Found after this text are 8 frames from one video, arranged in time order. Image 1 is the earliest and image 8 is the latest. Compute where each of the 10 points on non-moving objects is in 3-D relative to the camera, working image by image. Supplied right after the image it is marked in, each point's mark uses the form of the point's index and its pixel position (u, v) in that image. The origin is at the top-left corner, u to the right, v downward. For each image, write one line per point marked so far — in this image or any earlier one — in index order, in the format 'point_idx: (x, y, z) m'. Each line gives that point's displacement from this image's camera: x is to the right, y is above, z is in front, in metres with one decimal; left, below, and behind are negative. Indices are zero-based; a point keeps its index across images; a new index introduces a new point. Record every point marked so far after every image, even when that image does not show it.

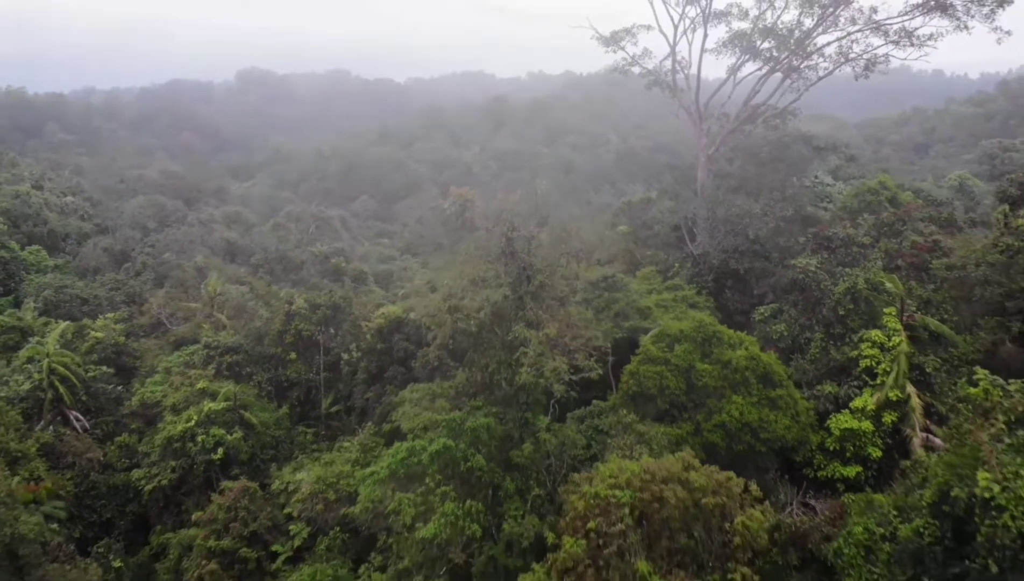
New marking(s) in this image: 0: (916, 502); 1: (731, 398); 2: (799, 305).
0: (+3.5, -1.8, +7.3) m
1: (+2.3, -1.1, +9.0) m
2: (+3.9, -0.2, +11.4) m
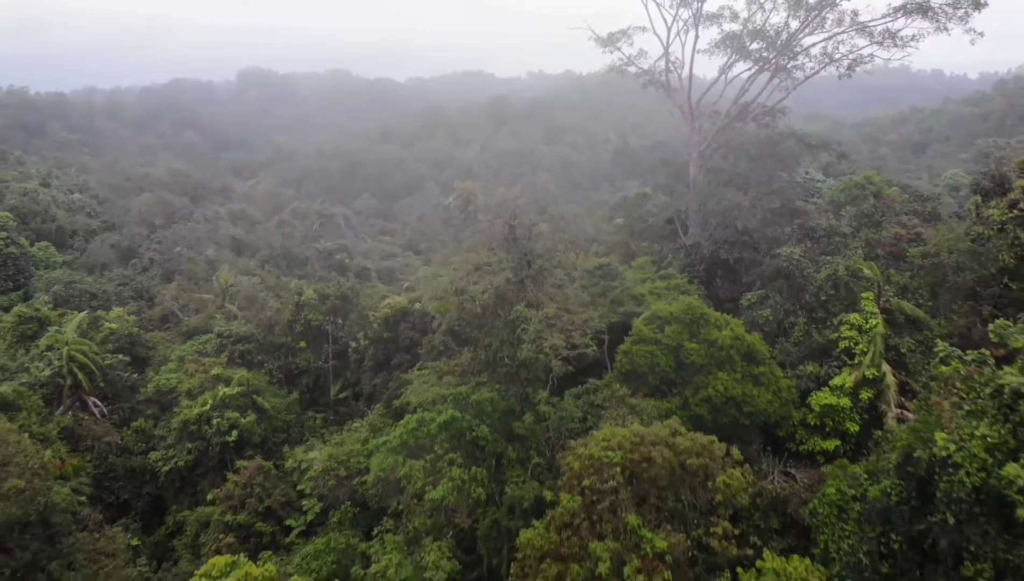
0: (+3.5, -1.7, +8.0) m
1: (+2.3, -1.0, +9.6) m
2: (+3.9, 0.0, +12.0) m
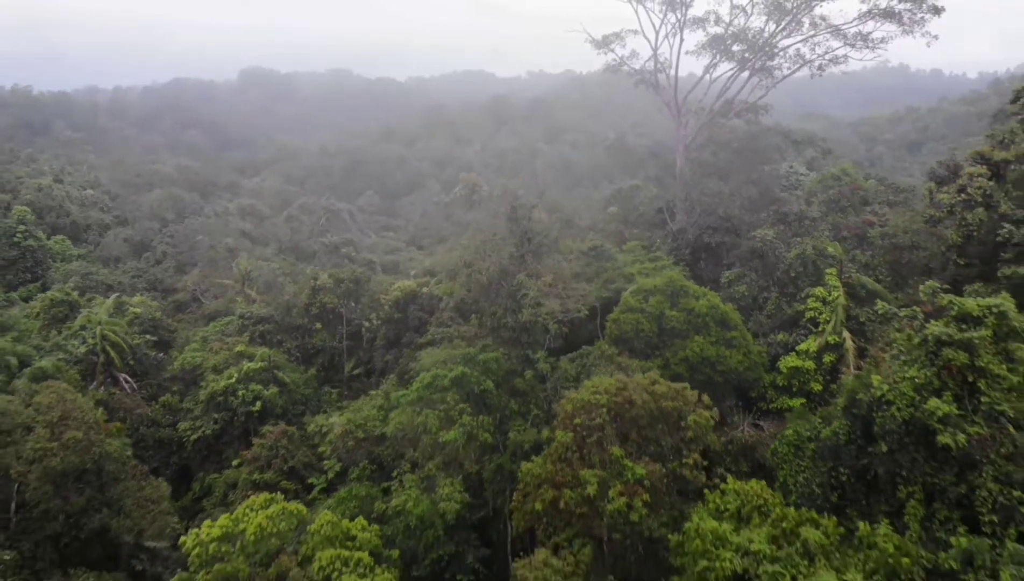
0: (+3.5, -1.3, +9.2) m
1: (+2.3, -0.6, +10.9) m
2: (+3.9, +0.3, +13.3) m
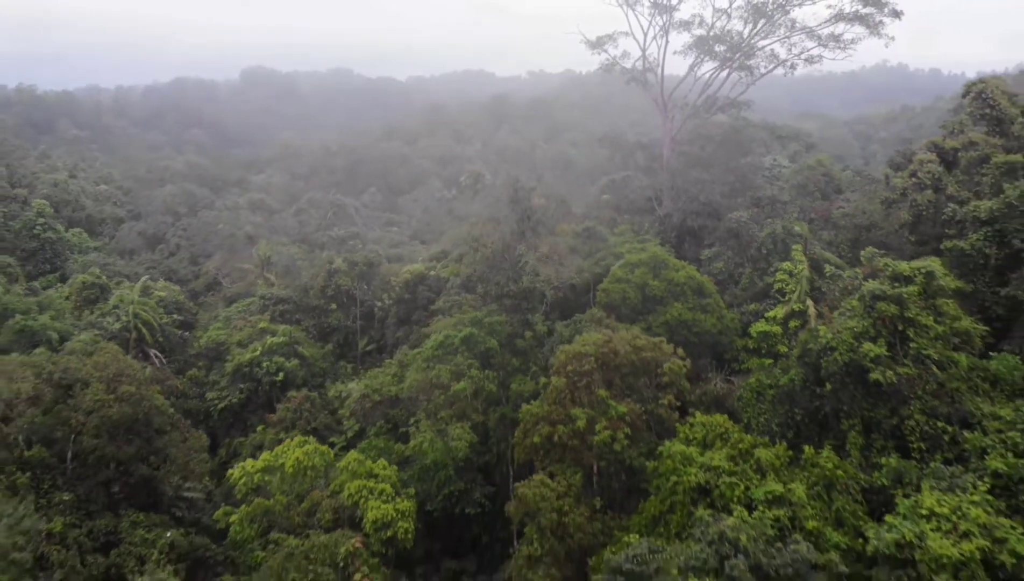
0: (+3.6, -0.9, +10.7) m
1: (+2.4, -0.2, +12.3) m
2: (+4.0, +0.7, +14.7) m
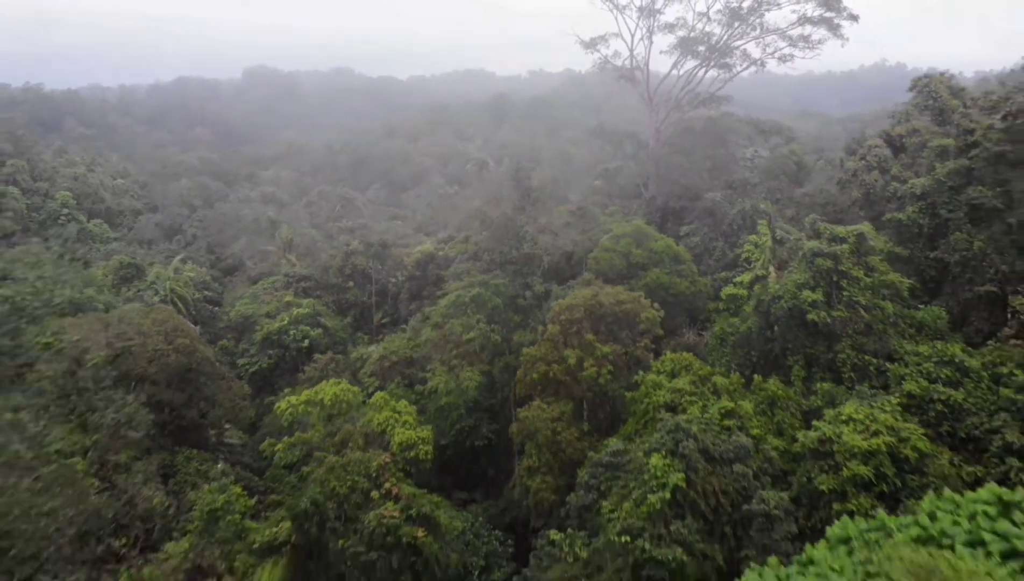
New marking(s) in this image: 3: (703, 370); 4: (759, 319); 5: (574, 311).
0: (+3.6, -0.4, +12.6) m
1: (+2.4, +0.3, +14.3) m
2: (+4.0, +1.3, +16.6) m
3: (+2.5, -1.1, +10.9) m
4: (+3.6, -0.4, +12.2) m
5: (+0.9, -0.3, +12.5) m
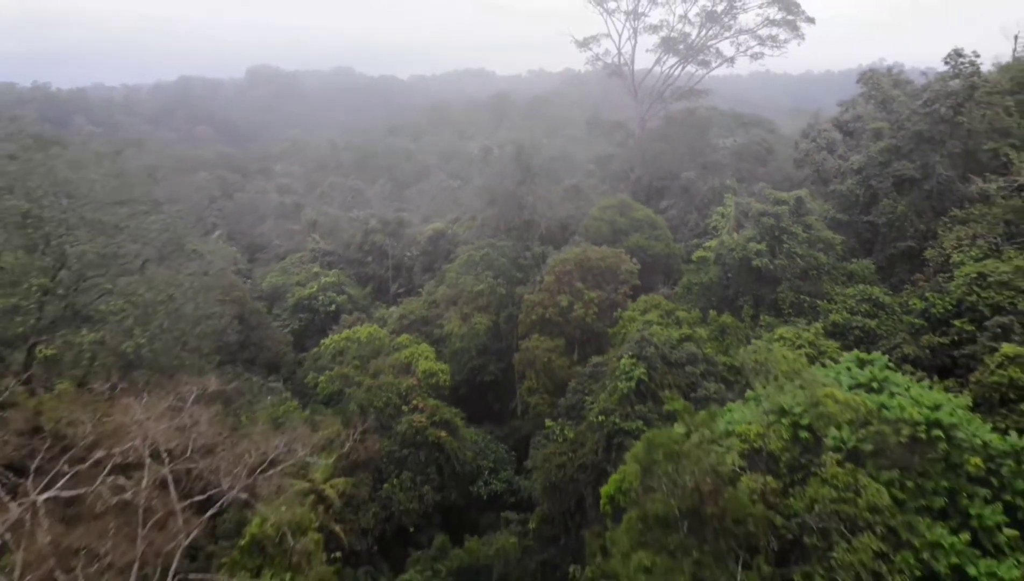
0: (+3.6, +0.4, +15.2) m
1: (+2.4, +1.1, +16.8) m
2: (+4.0, +2.0, +19.2) m
3: (+2.5, -0.3, +13.5) m
4: (+3.7, +0.3, +14.7) m
5: (+1.0, +0.4, +15.0) m
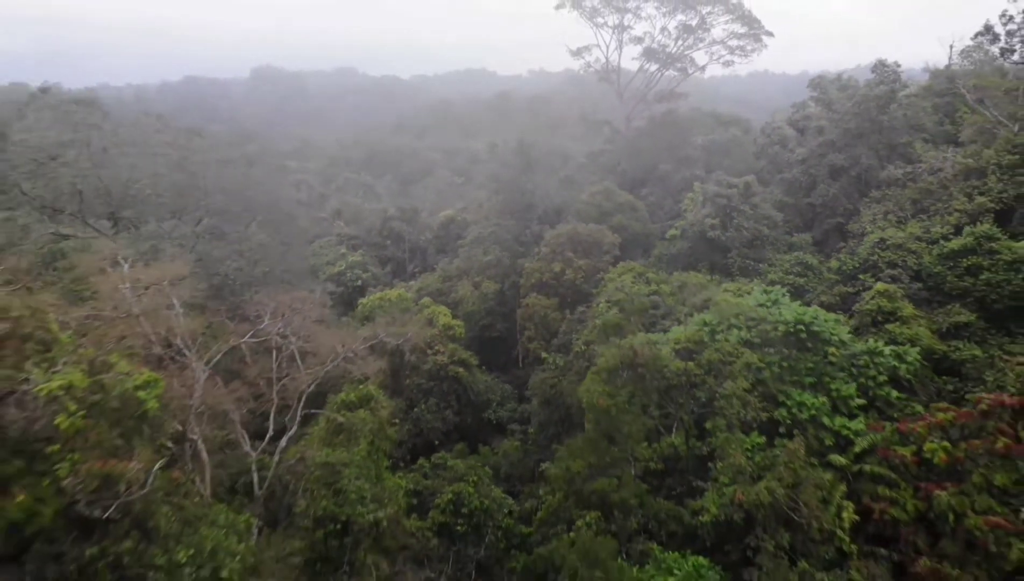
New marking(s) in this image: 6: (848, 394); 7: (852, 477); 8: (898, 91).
0: (+3.7, +1.1, +18.4) m
1: (+2.5, +1.8, +20.1) m
2: (+4.1, +2.7, +22.5) m
3: (+2.6, +0.4, +16.8) m
4: (+3.7, +1.0, +18.0) m
5: (+1.0, +1.1, +18.3) m
6: (+4.0, -1.2, +10.0) m
7: (+3.8, -2.1, +9.3) m
8: (+8.6, +4.5, +18.7) m
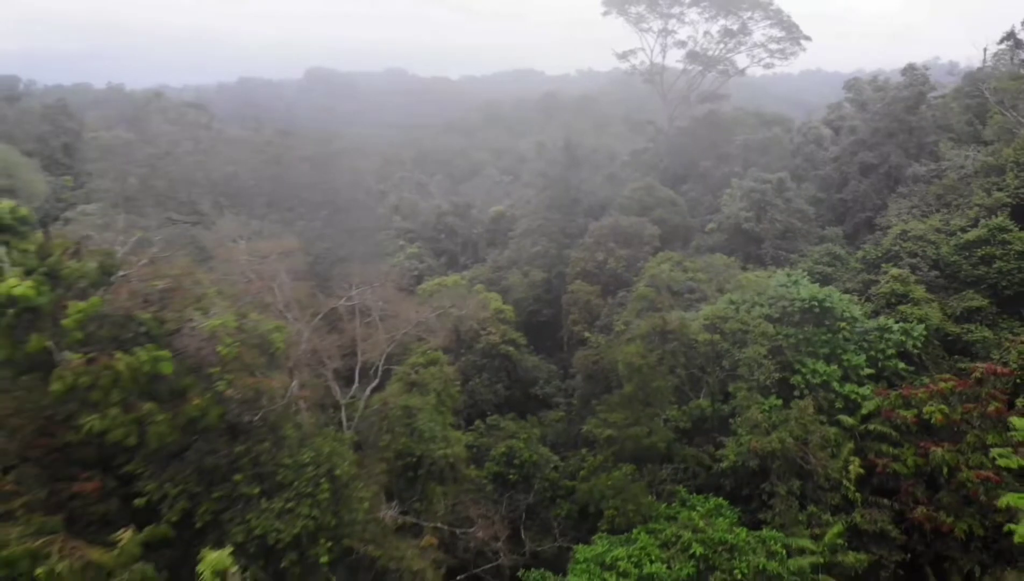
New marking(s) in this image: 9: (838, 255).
0: (+4.8, +1.3, +19.7) m
1: (+3.7, +2.0, +21.5) m
2: (+5.5, +3.0, +23.7) m
3: (+3.6, +0.7, +18.1) m
4: (+4.8, +1.3, +19.3) m
5: (+2.2, +1.4, +19.8) m
6: (+4.6, -1.0, +11.3) m
7: (+4.4, -1.8, +10.6) m
8: (+9.8, +4.7, +19.8) m
9: (+6.7, +0.7, +17.2) m
